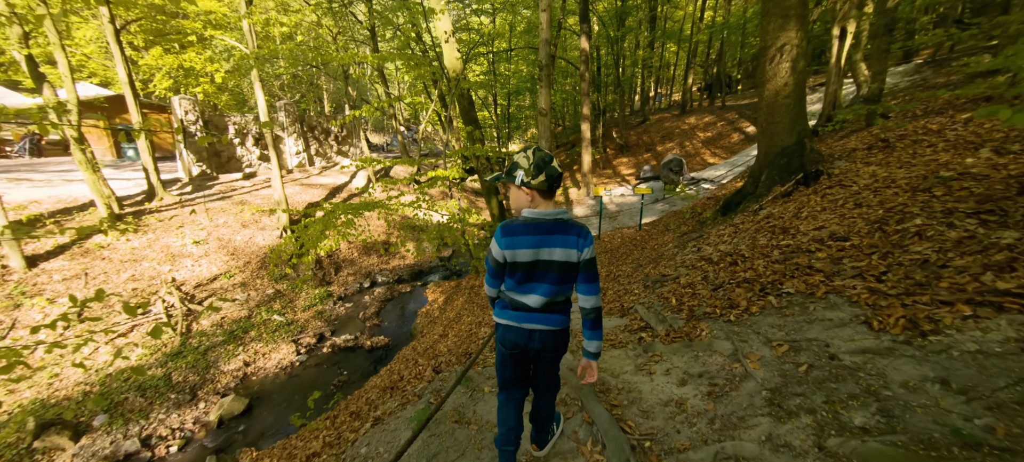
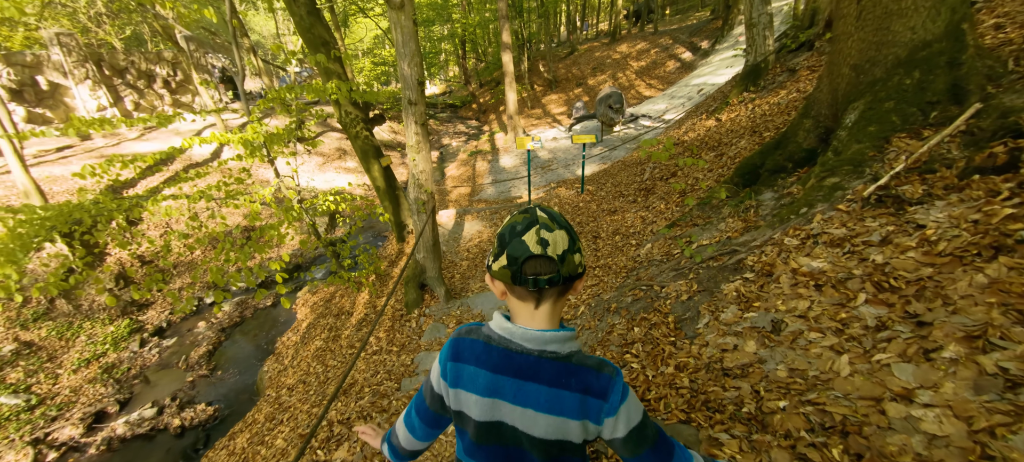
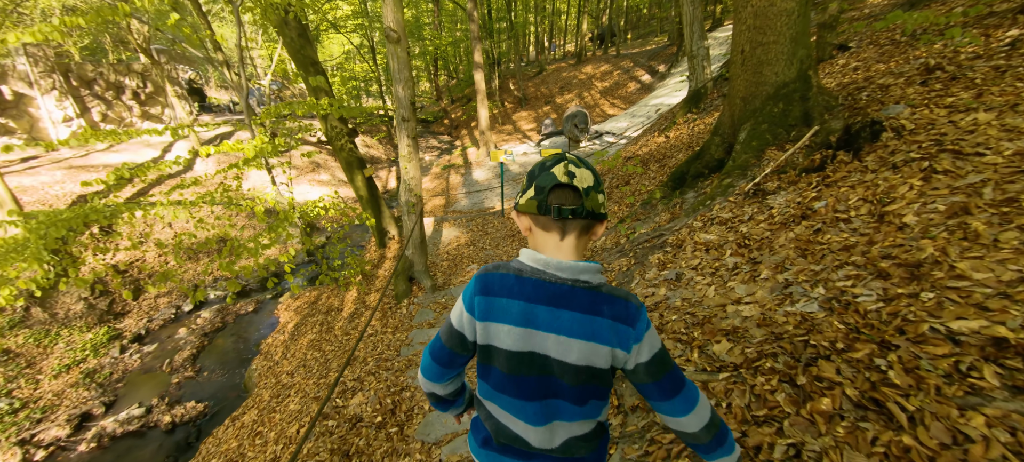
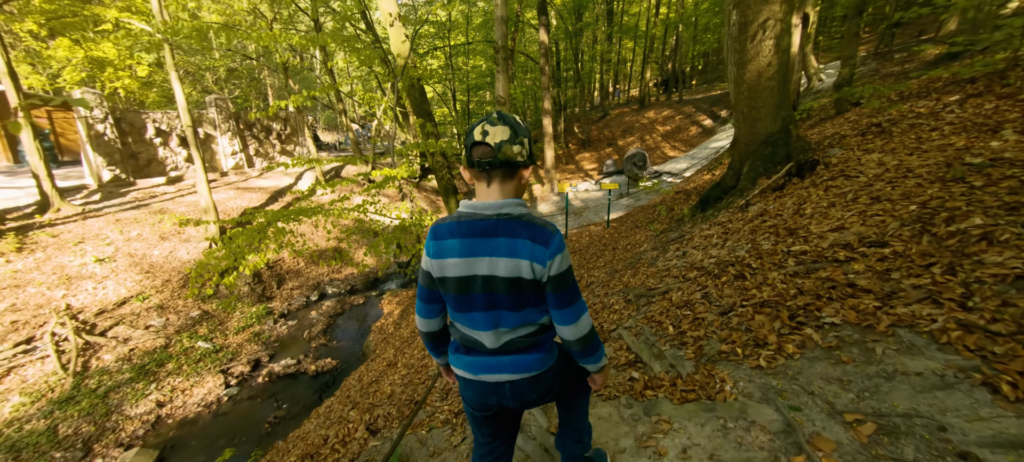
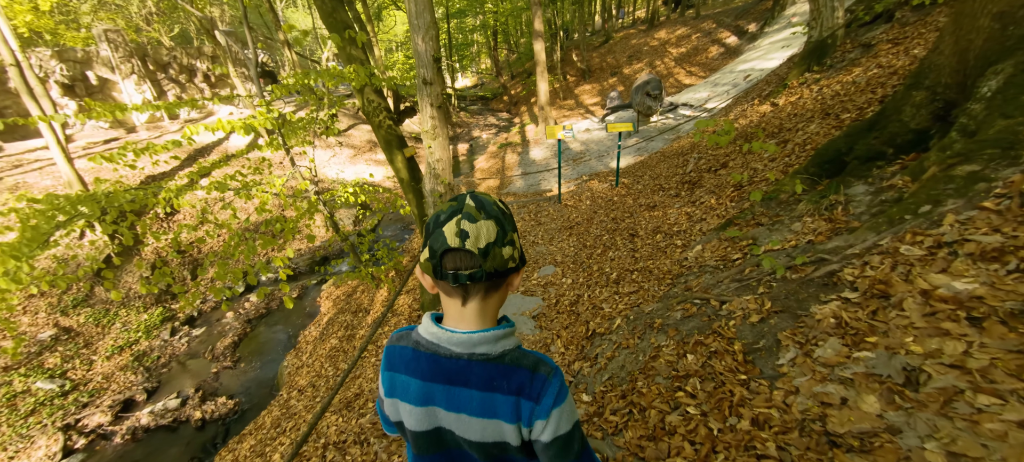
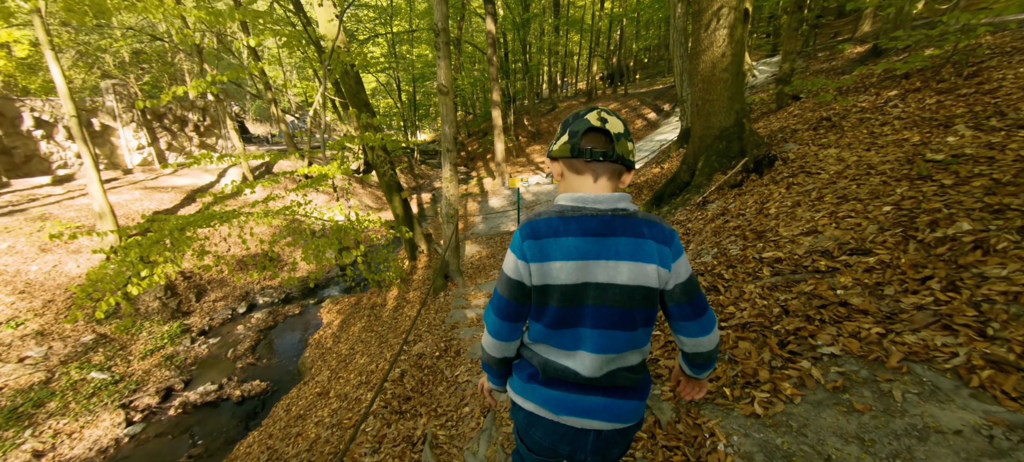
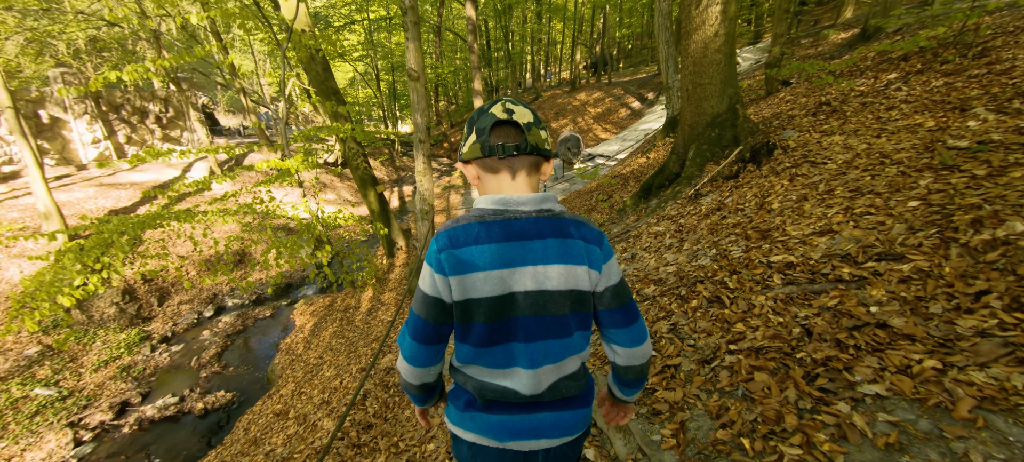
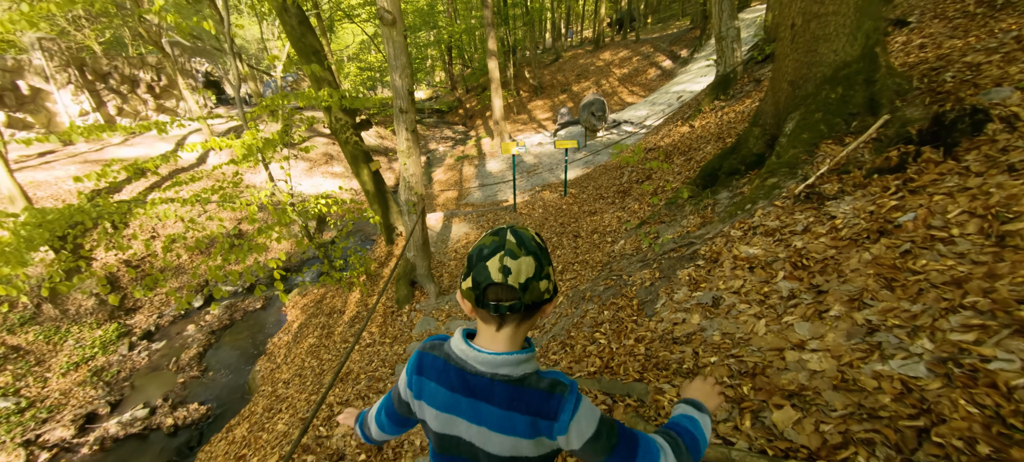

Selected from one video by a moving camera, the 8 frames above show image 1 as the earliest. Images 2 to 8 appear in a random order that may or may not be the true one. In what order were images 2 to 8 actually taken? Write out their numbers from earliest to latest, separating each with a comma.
4, 6, 7, 3, 8, 2, 5
